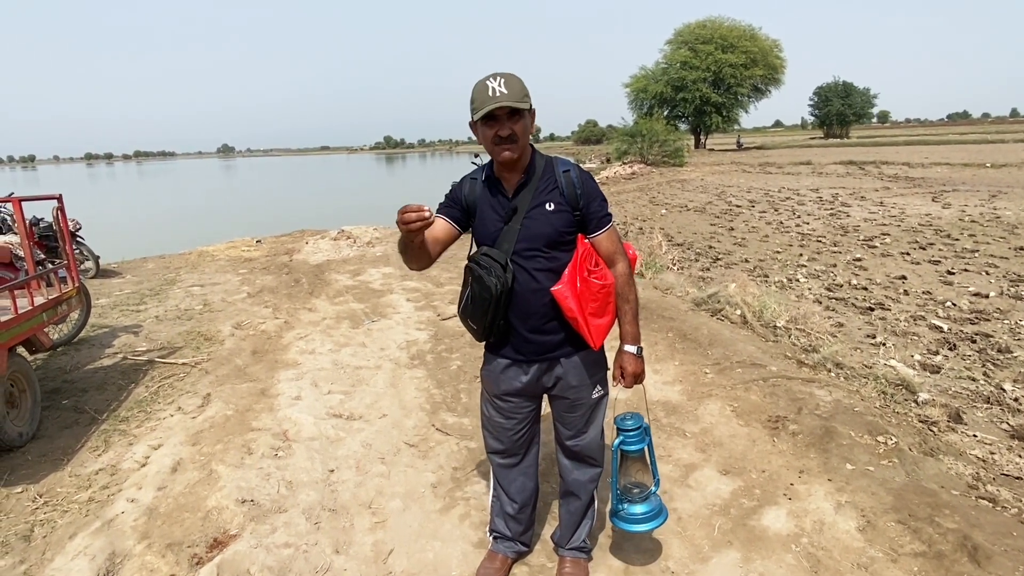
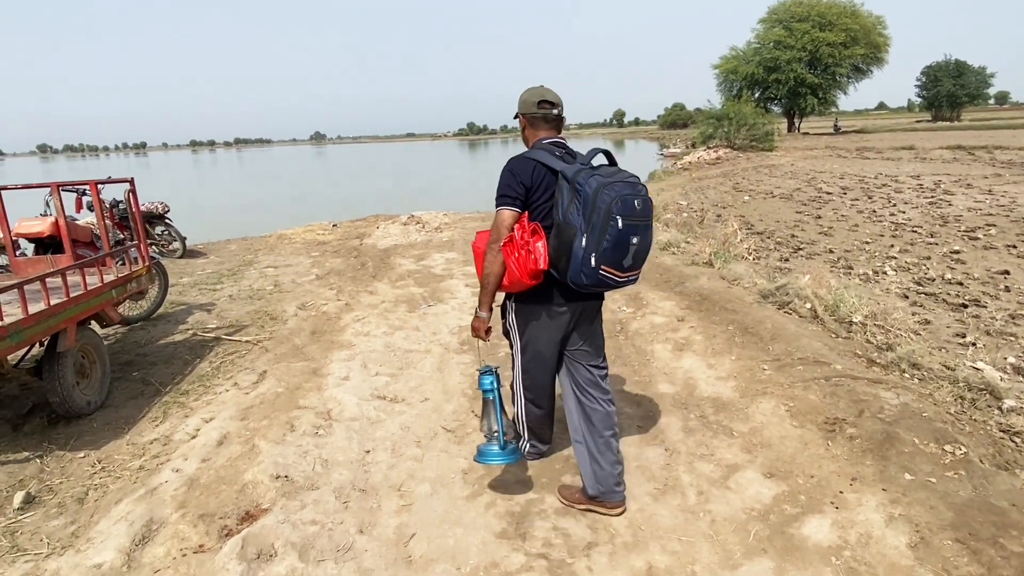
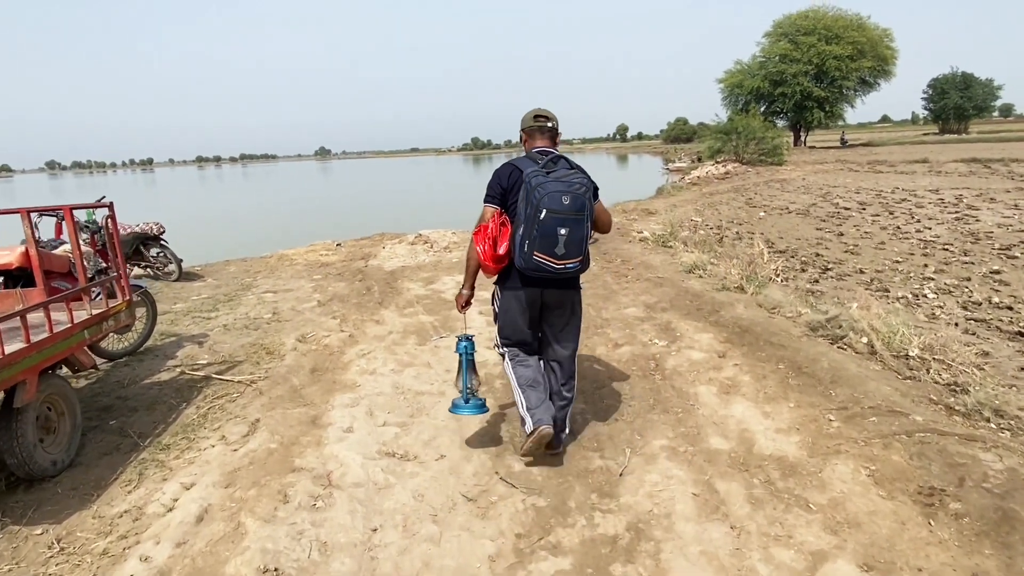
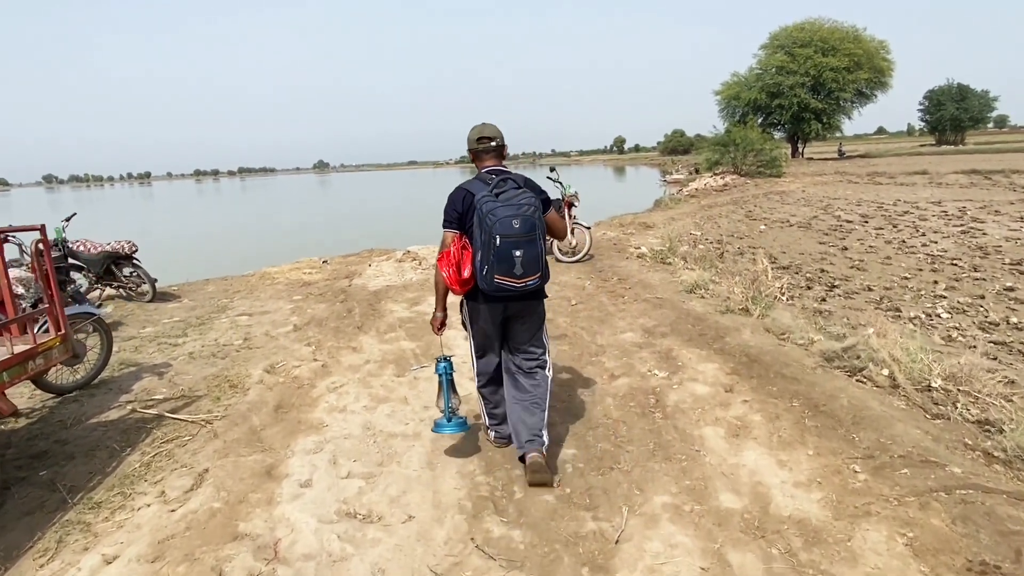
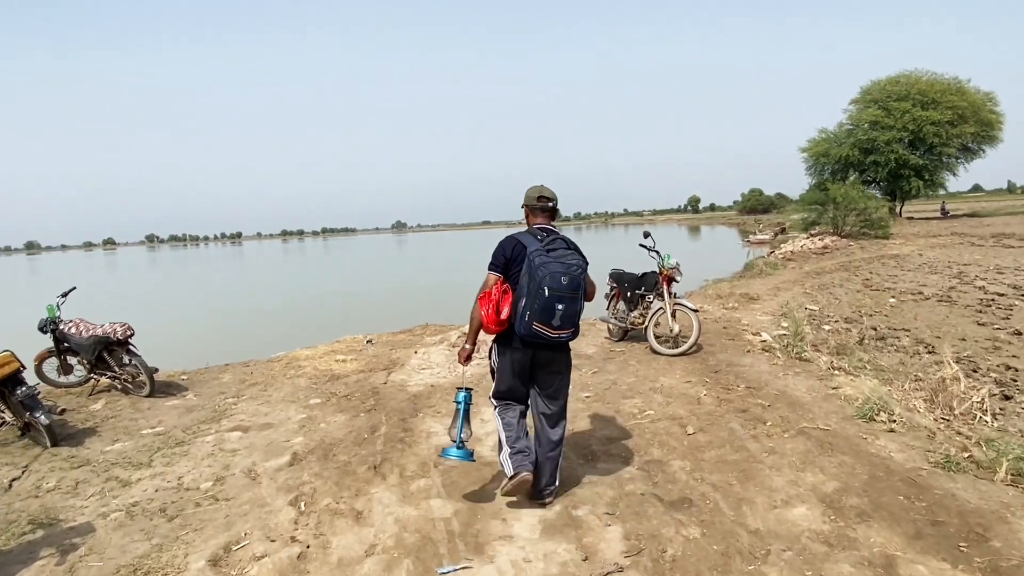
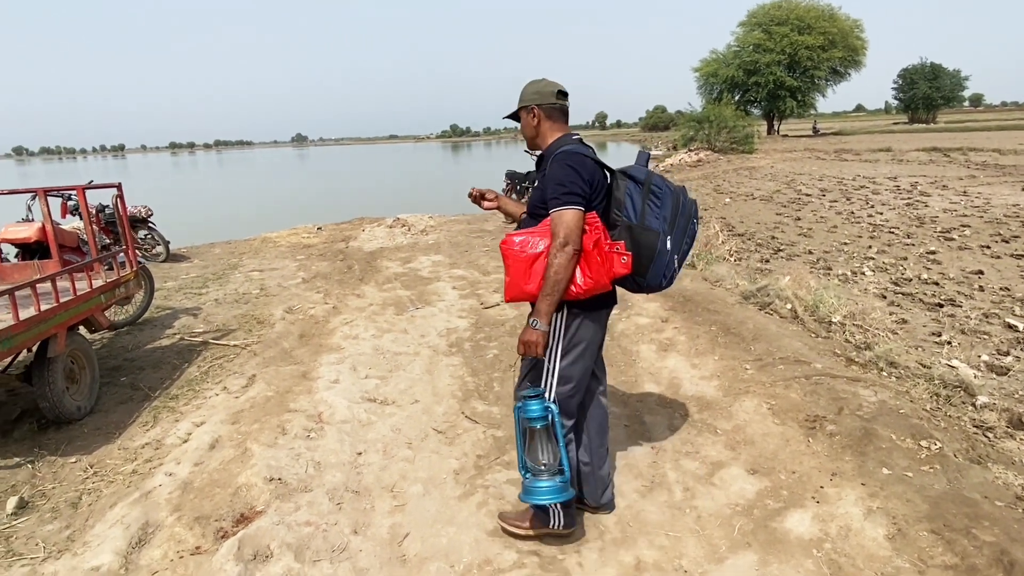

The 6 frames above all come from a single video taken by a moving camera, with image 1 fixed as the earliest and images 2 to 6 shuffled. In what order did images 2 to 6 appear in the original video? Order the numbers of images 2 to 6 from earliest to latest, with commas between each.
6, 2, 3, 4, 5
